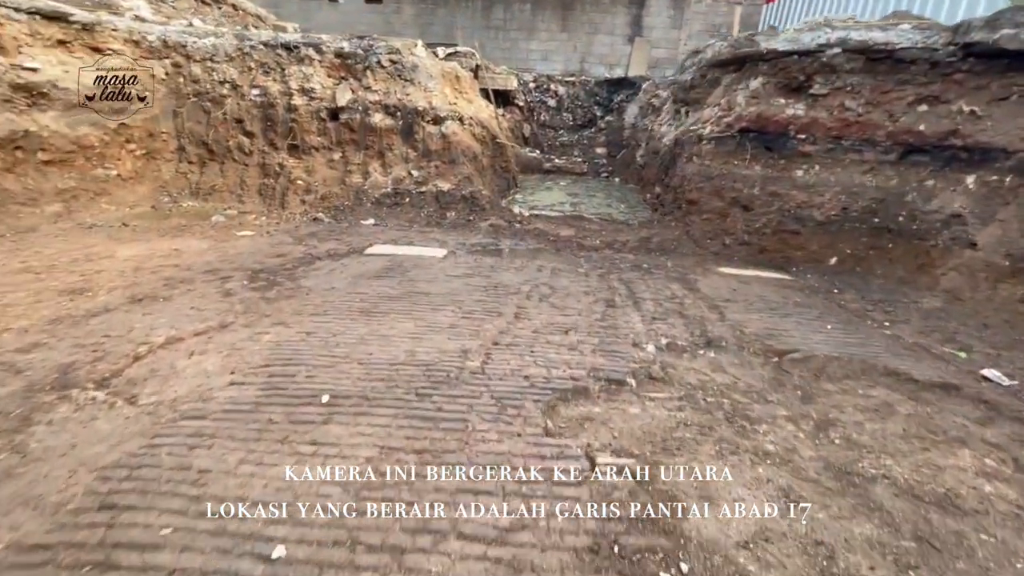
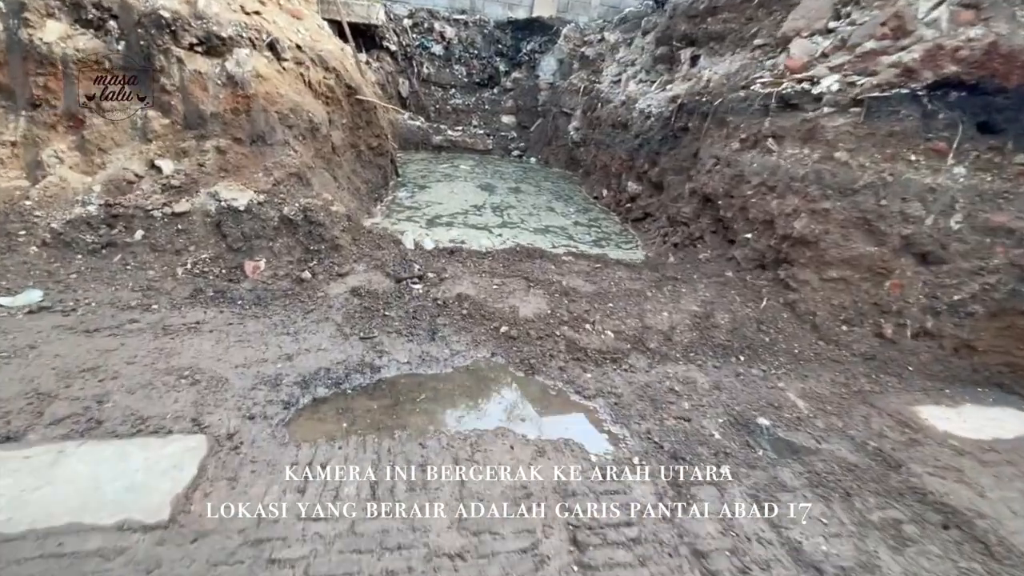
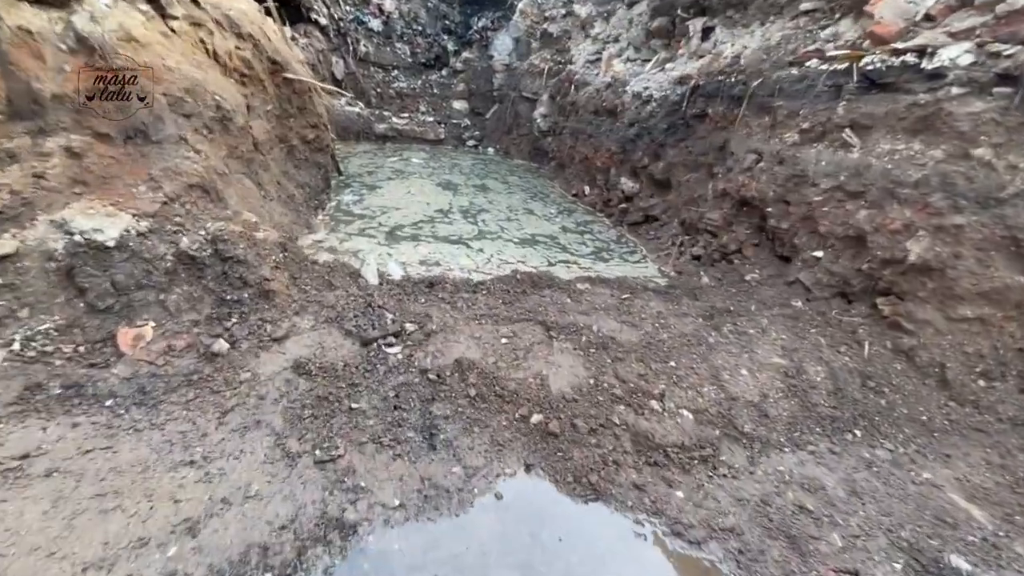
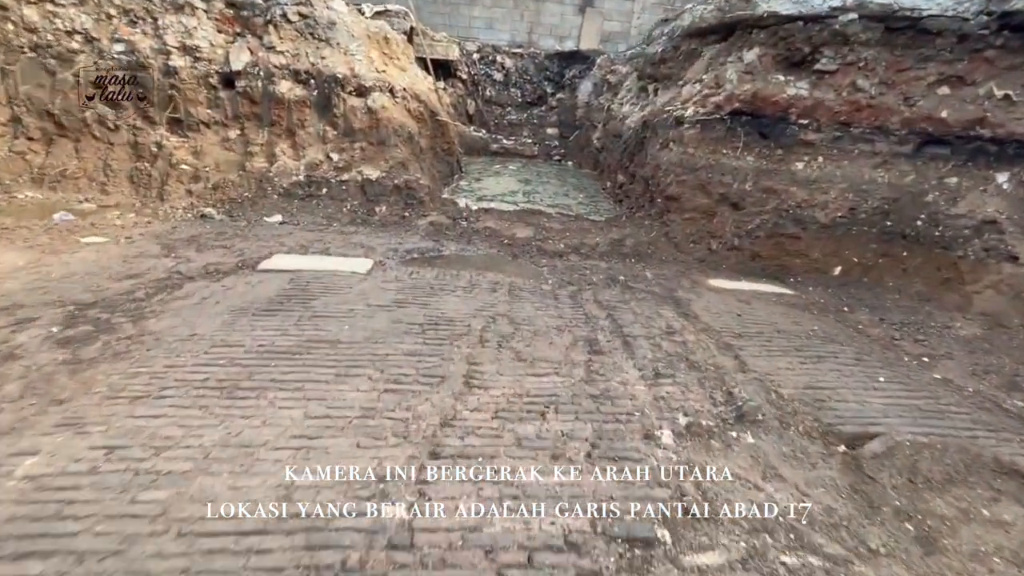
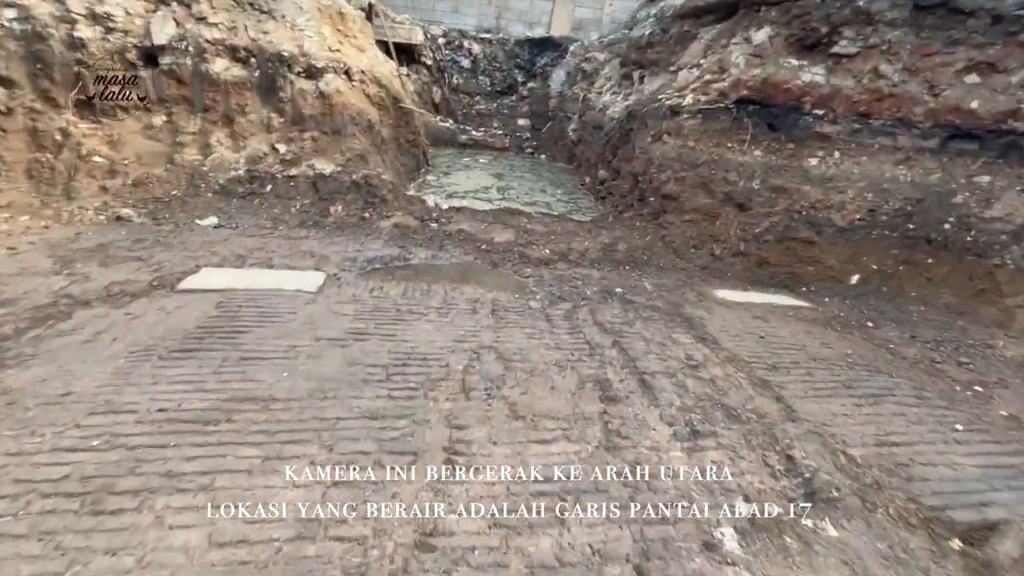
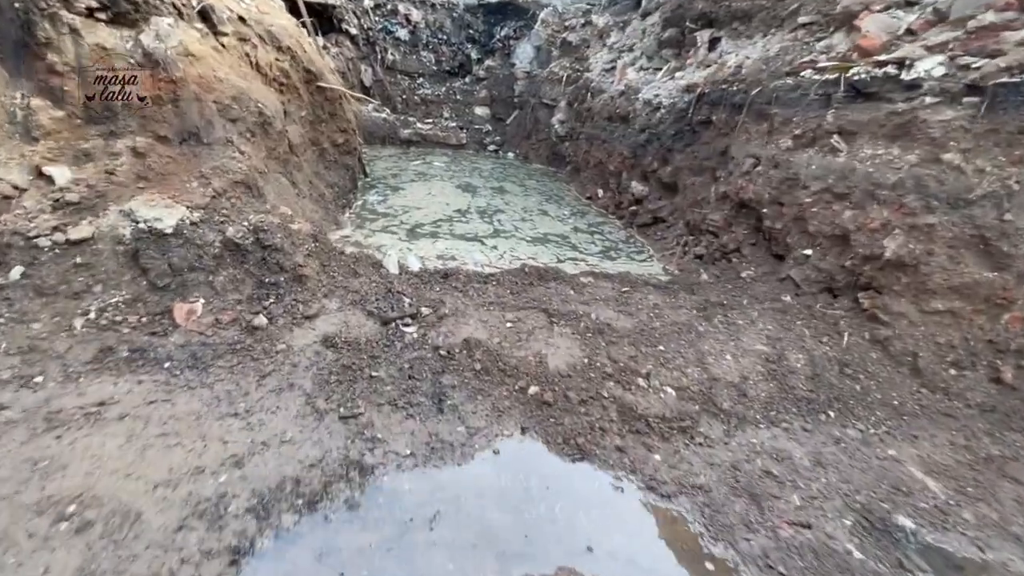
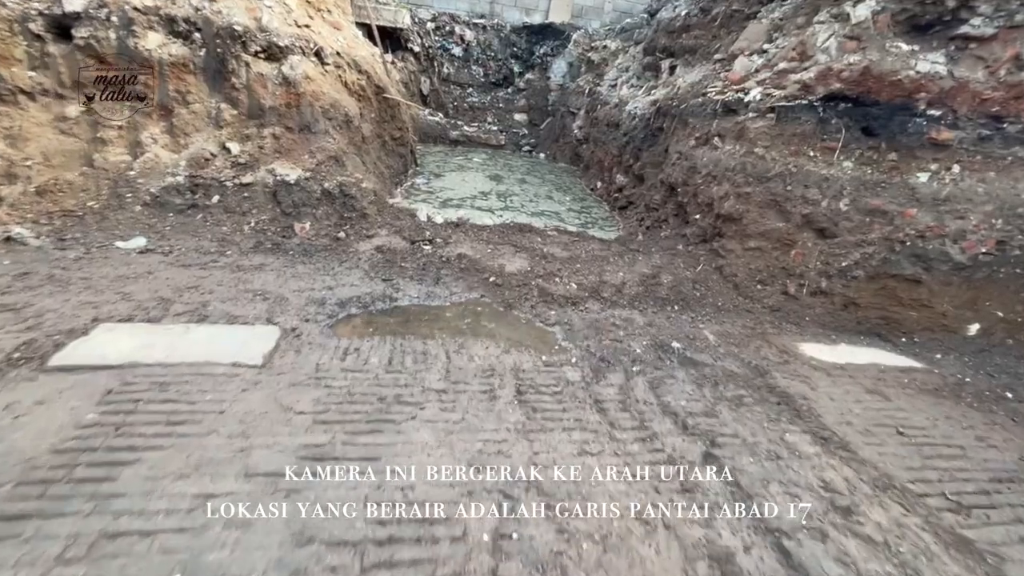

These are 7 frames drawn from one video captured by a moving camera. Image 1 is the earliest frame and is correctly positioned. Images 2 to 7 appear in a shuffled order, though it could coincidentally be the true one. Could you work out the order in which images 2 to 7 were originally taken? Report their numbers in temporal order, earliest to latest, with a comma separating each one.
4, 5, 7, 2, 6, 3
